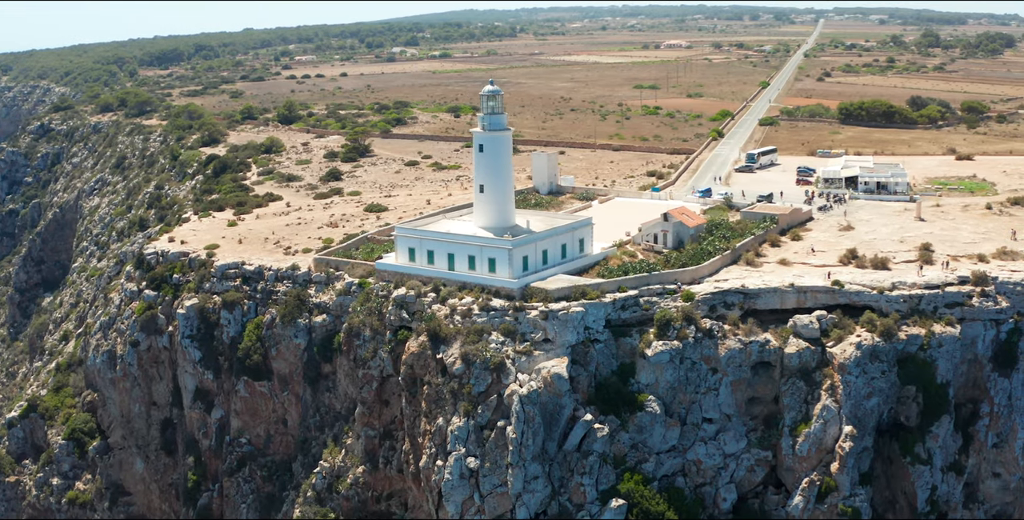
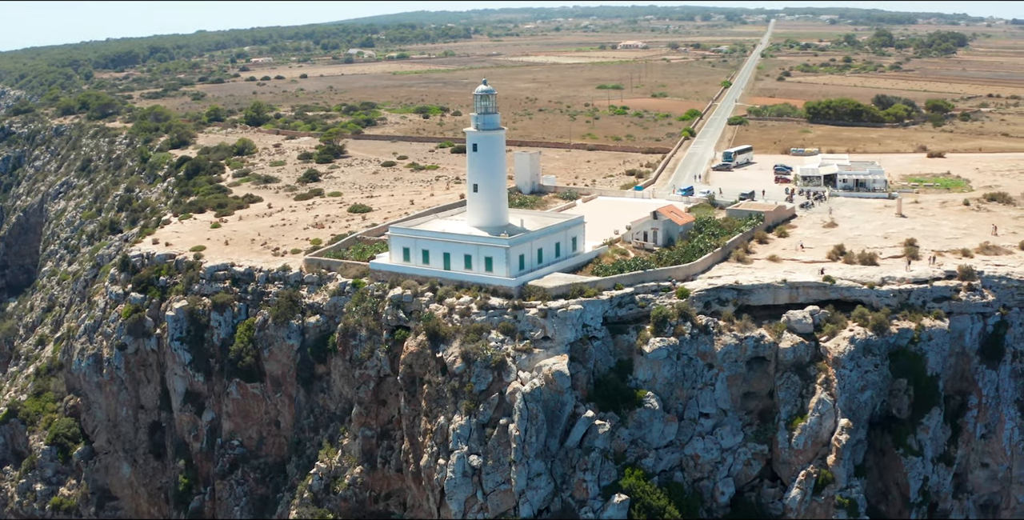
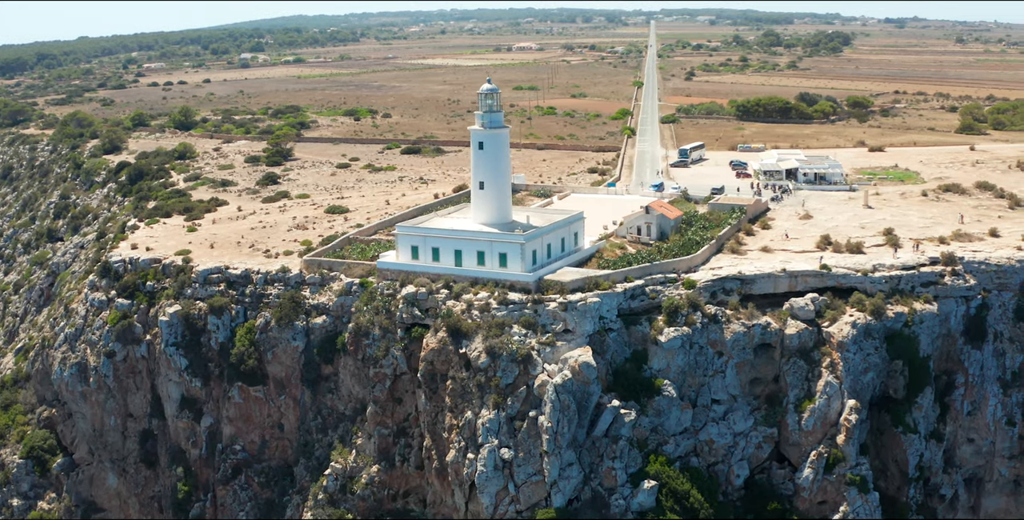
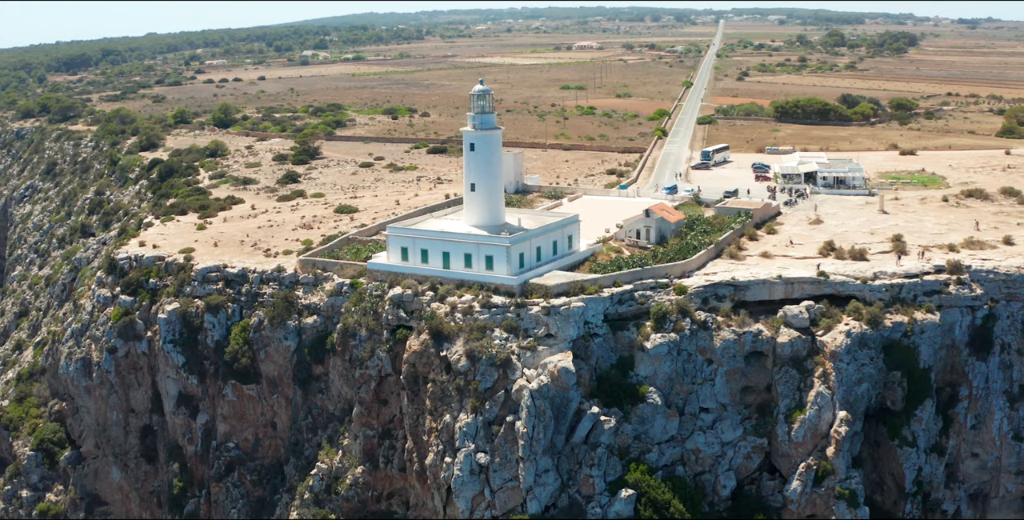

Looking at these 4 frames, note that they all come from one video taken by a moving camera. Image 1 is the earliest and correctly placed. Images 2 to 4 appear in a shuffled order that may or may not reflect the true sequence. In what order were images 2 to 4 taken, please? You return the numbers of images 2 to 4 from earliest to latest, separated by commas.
2, 4, 3
